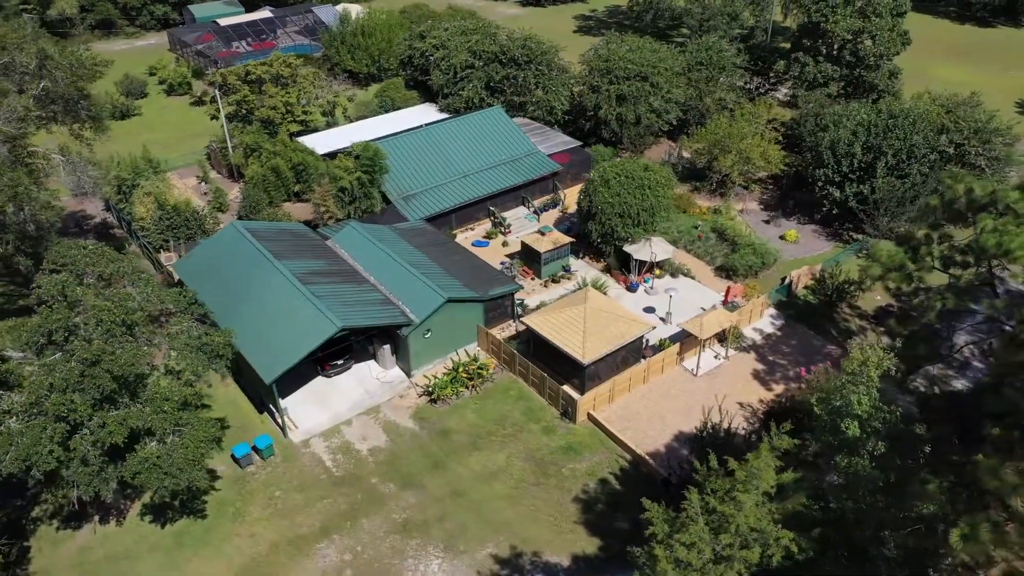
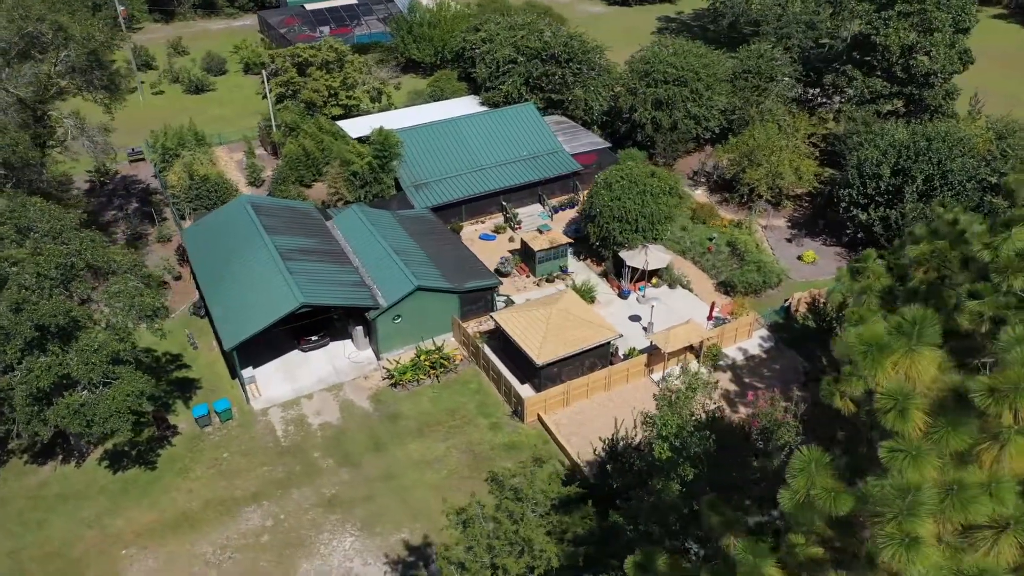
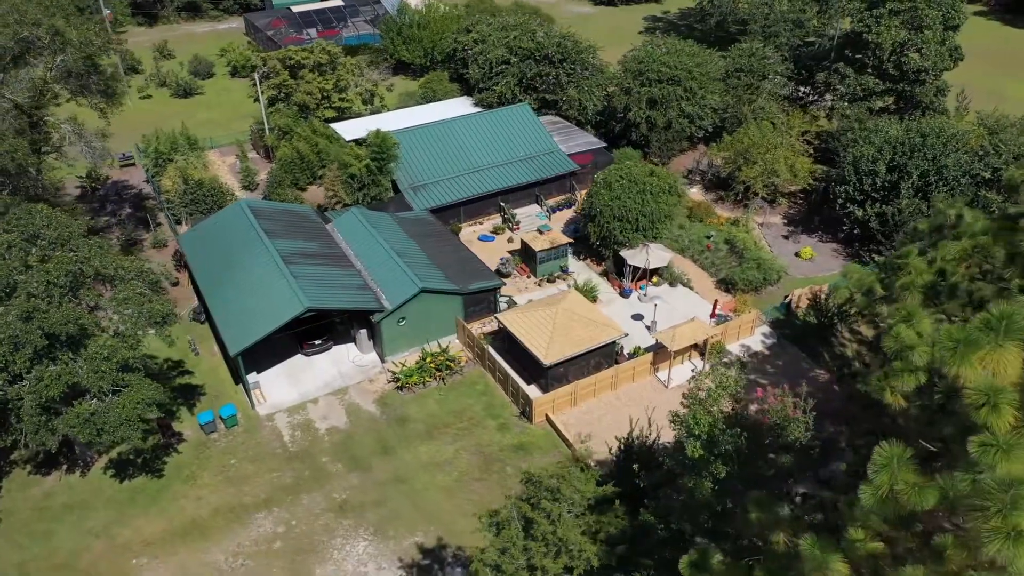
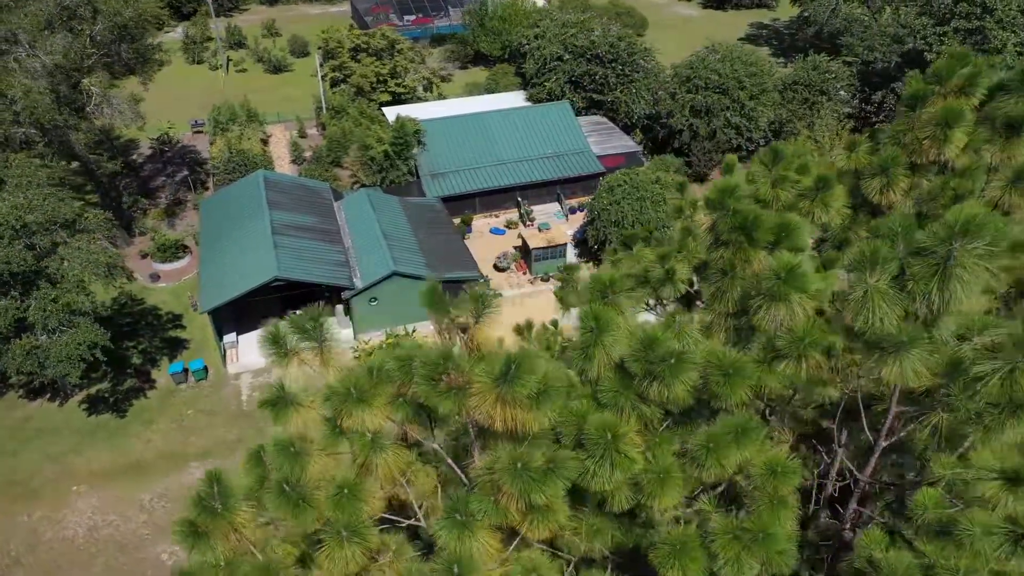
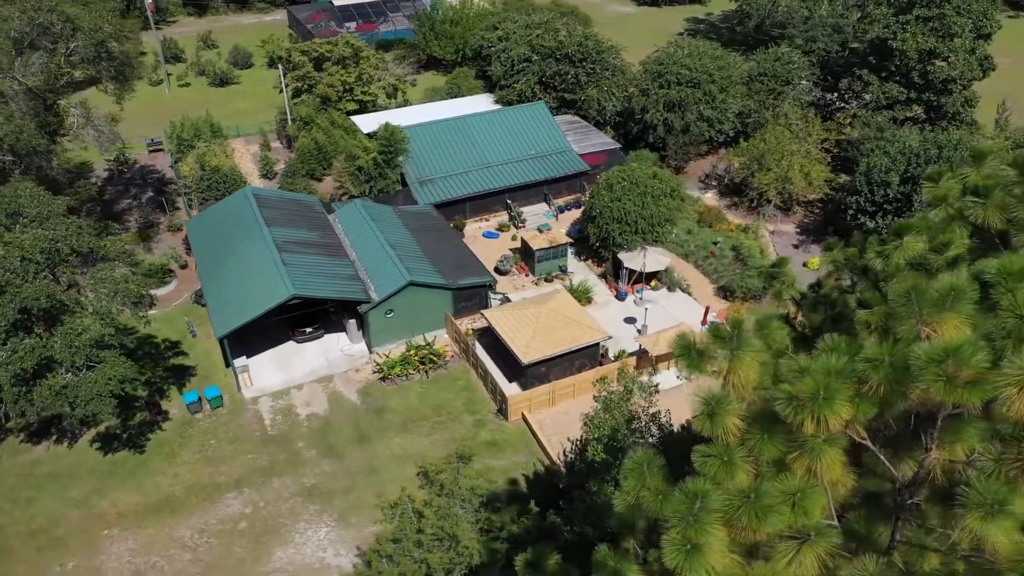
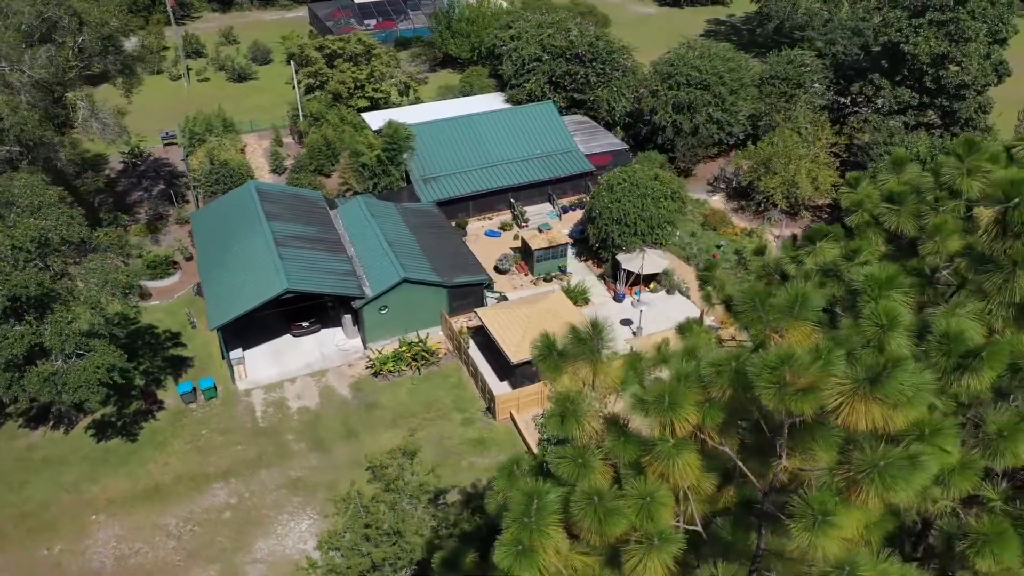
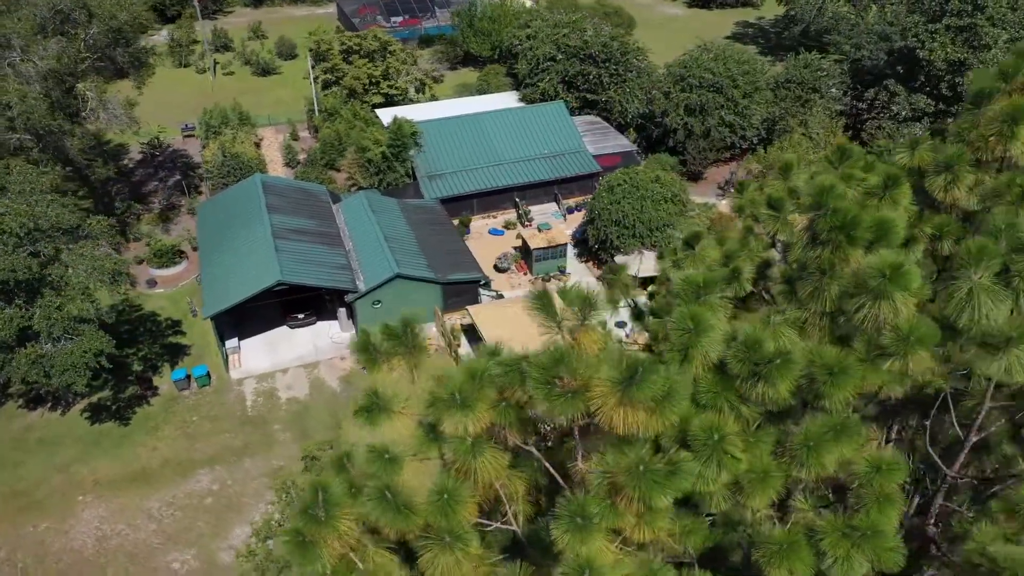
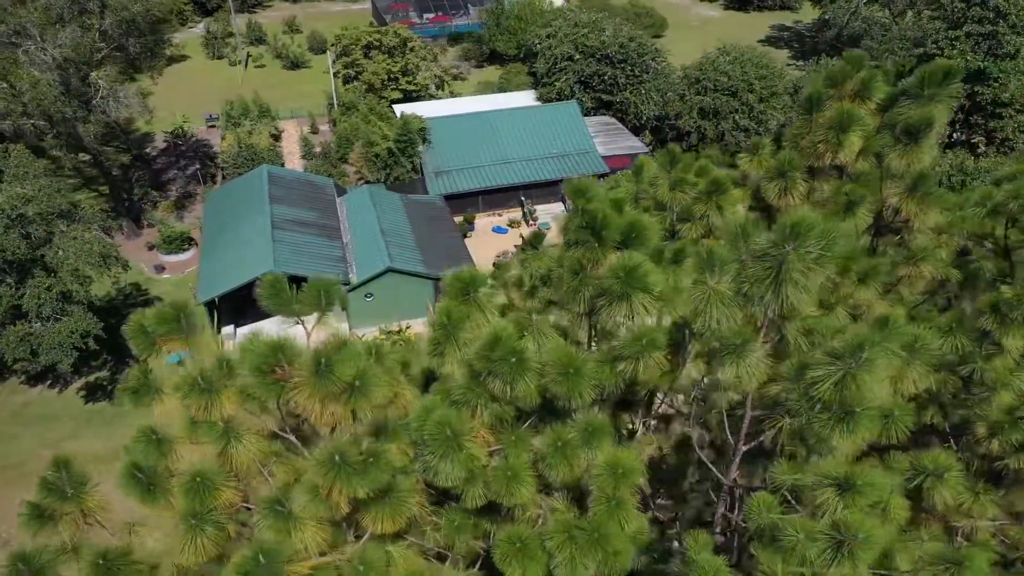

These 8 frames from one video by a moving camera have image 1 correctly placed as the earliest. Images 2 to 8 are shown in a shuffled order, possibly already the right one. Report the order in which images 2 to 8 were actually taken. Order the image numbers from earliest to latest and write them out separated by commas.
3, 2, 5, 6, 7, 4, 8
